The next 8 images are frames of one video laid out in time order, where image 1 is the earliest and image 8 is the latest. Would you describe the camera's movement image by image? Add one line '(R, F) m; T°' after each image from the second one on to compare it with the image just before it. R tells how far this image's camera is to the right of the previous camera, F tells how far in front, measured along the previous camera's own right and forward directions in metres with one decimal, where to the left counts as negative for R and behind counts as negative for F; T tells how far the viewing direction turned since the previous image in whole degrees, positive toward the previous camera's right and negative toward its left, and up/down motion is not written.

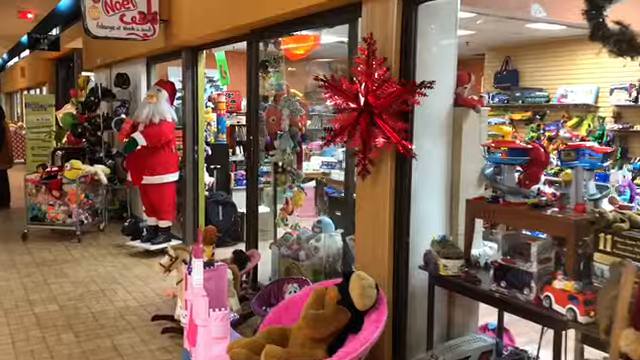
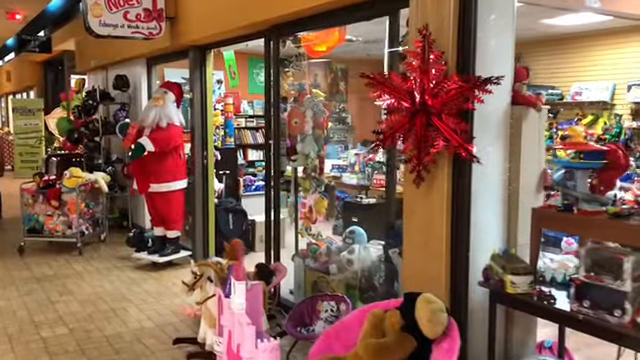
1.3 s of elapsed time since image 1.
(-0.3, +0.3) m; +1°
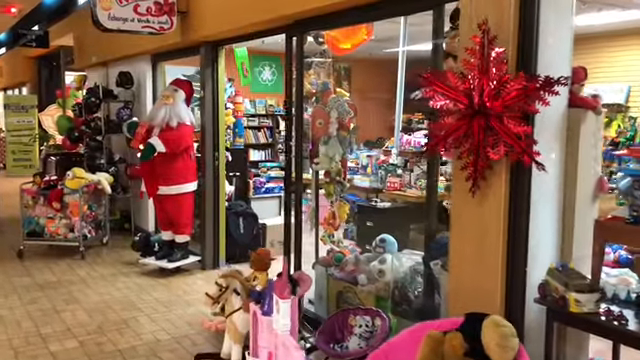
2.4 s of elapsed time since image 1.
(-0.2, +0.2) m; +1°
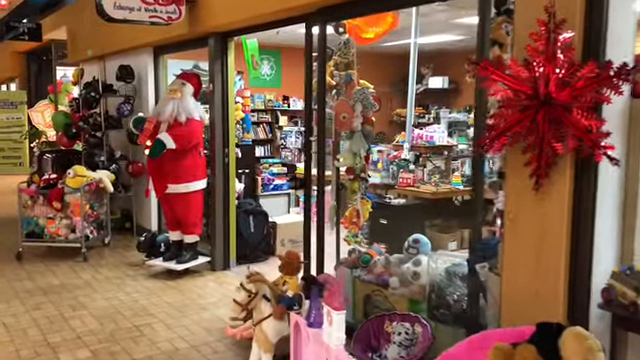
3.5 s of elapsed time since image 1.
(-0.2, +0.2) m; +1°
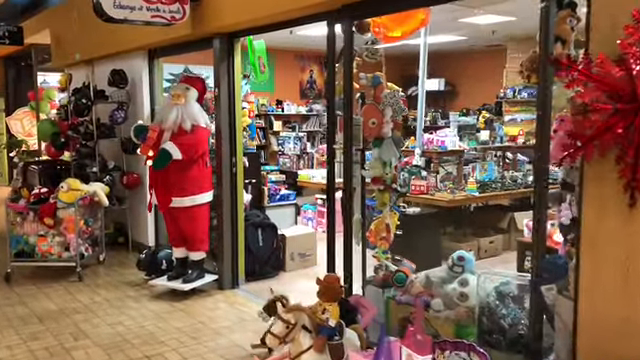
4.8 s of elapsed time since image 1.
(-0.3, +0.3) m; +2°
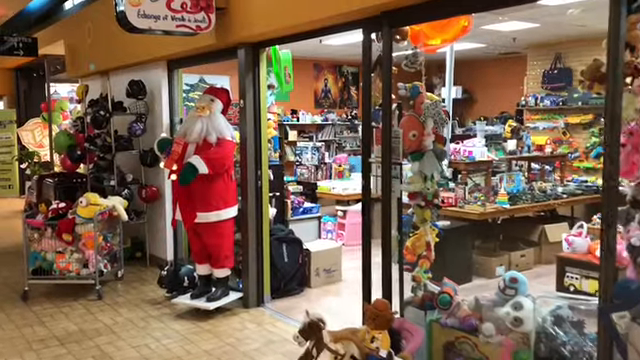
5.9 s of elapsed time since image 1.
(-0.2, +0.2) m; -1°
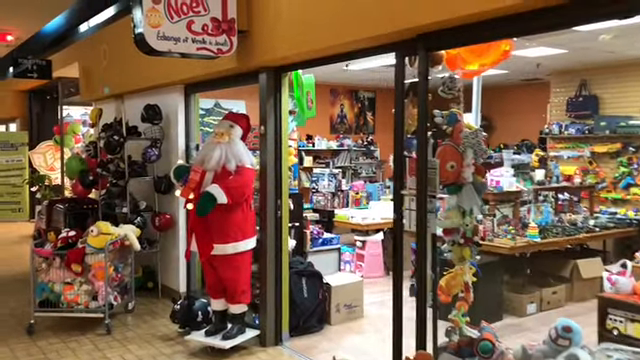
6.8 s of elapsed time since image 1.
(-0.1, +0.2) m; -1°
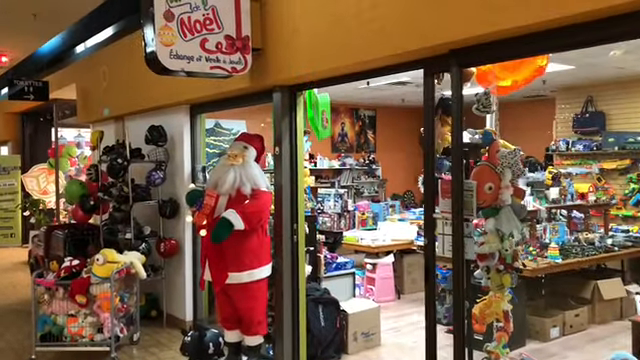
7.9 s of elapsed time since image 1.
(-0.2, +0.2) m; +1°
